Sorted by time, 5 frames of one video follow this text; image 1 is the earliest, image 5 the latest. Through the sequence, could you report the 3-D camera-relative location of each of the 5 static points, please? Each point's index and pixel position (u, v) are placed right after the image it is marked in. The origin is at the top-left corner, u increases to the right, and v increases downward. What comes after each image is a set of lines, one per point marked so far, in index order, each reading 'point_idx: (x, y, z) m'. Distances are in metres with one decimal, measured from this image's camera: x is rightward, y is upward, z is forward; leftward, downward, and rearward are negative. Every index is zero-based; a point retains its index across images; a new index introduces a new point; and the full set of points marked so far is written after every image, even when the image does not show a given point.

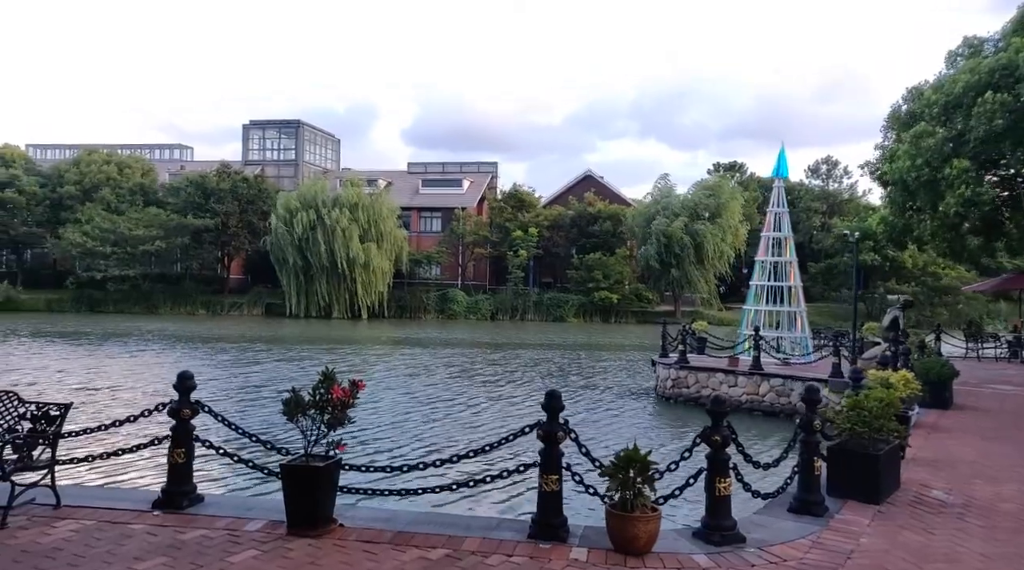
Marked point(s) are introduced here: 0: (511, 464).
0: (0.0, -1.9, +11.2) m
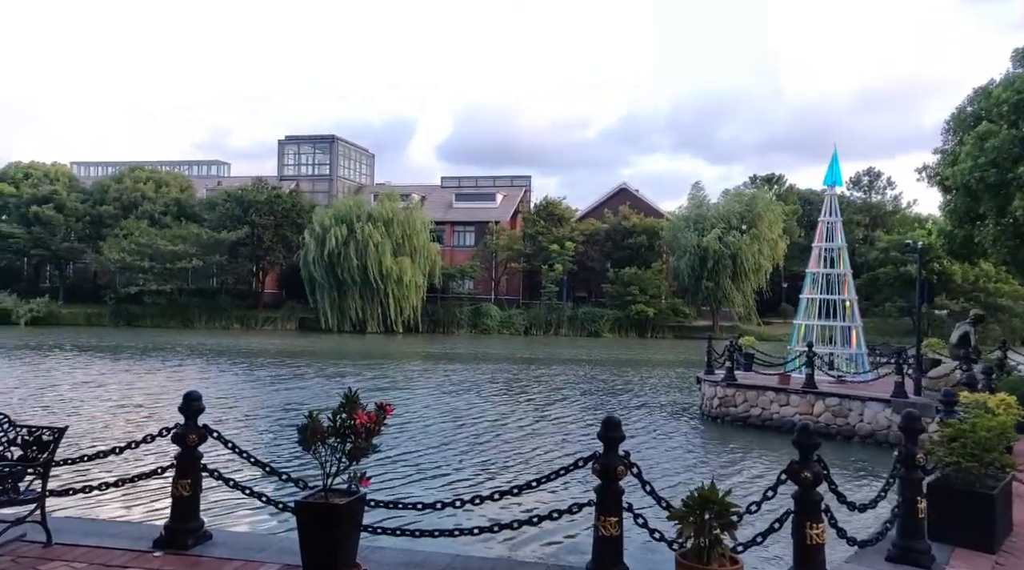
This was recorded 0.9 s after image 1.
0: (+0.4, -2.0, +10.2) m
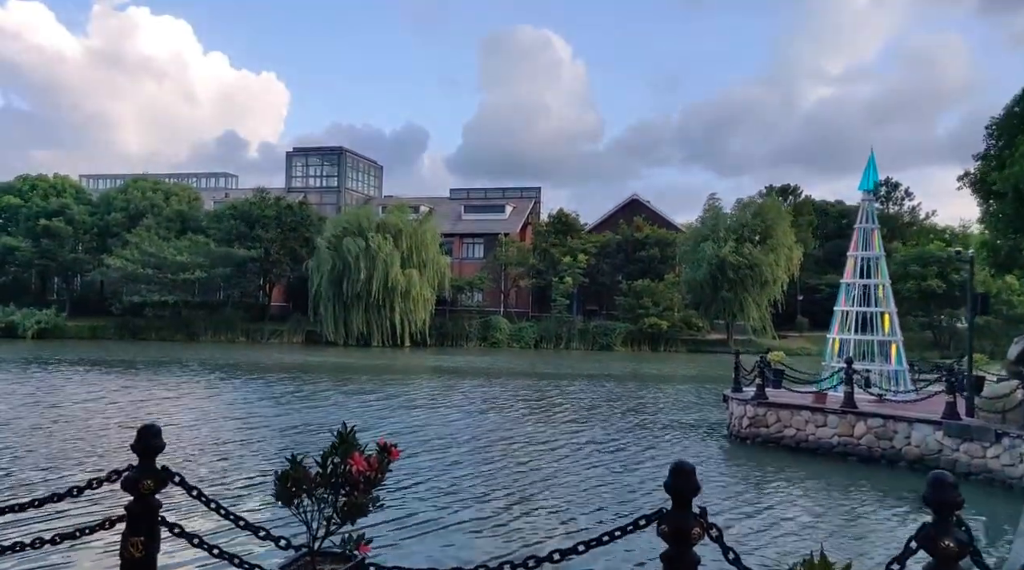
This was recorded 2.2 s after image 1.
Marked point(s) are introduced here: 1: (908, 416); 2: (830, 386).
0: (+0.6, -2.1, +8.9) m
1: (+6.2, -2.0, +16.2) m
2: (+5.8, -1.9, +19.2) m
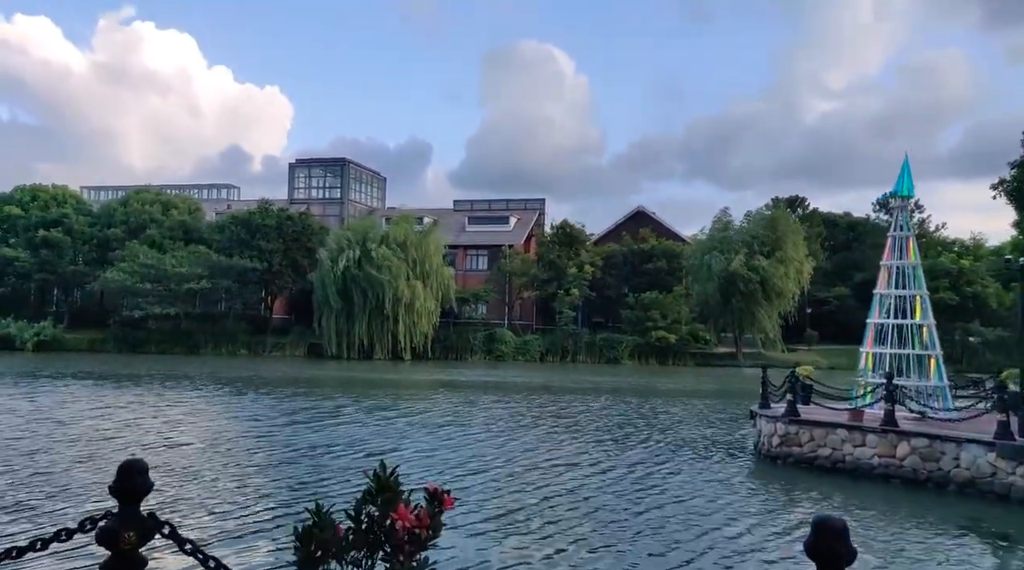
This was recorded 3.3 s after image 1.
0: (+0.9, -2.1, +7.8) m
1: (+6.5, -2.2, +15.2) m
2: (+6.2, -2.1, +18.2) m
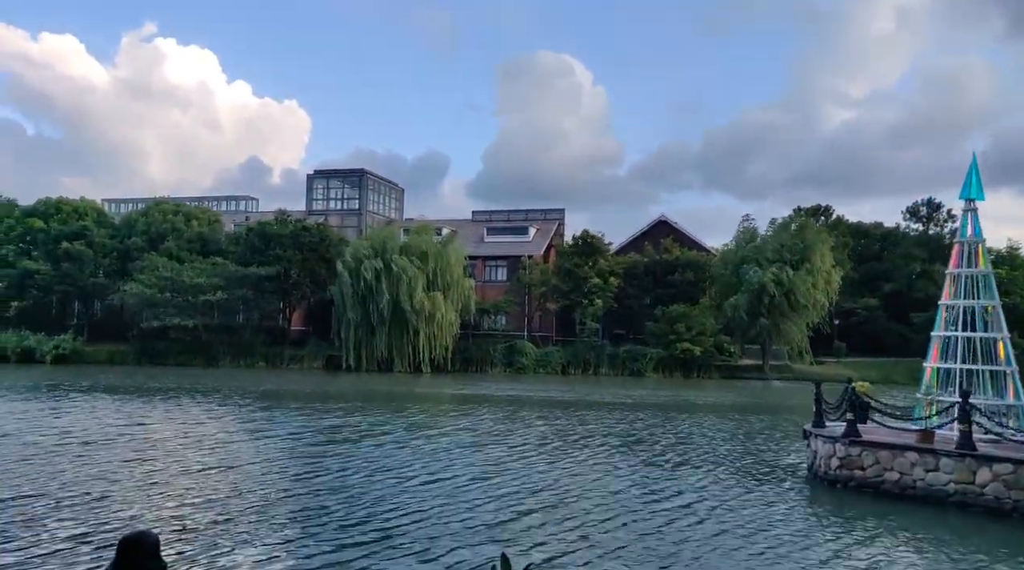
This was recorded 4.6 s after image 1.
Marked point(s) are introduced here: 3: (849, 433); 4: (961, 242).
0: (+1.4, -2.2, +6.6) m
1: (+7.1, -2.3, +13.8) m
2: (+6.8, -2.2, +16.8) m
3: (+5.3, -2.3, +15.8) m
4: (+7.6, +0.7, +17.4) m
